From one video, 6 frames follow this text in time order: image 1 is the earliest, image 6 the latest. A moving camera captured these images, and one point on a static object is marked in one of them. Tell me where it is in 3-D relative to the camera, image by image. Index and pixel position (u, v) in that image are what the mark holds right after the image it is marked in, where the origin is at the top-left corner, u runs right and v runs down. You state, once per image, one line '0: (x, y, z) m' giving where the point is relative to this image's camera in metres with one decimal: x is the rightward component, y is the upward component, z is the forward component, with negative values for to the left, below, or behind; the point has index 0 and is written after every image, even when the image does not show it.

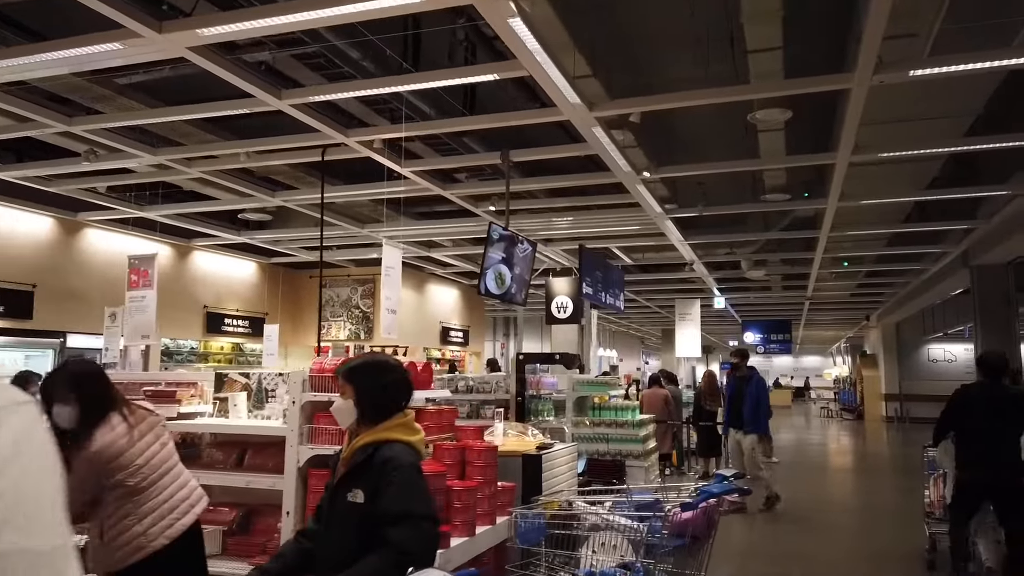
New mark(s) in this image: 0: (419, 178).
0: (-0.9, +1.1, +7.4) m
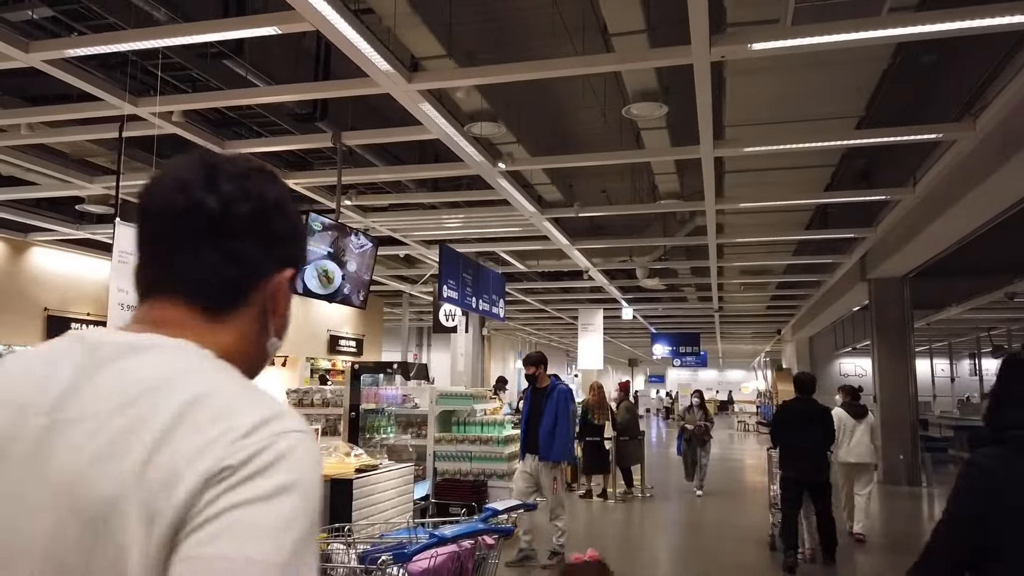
0: (-2.3, +1.1, +6.6) m
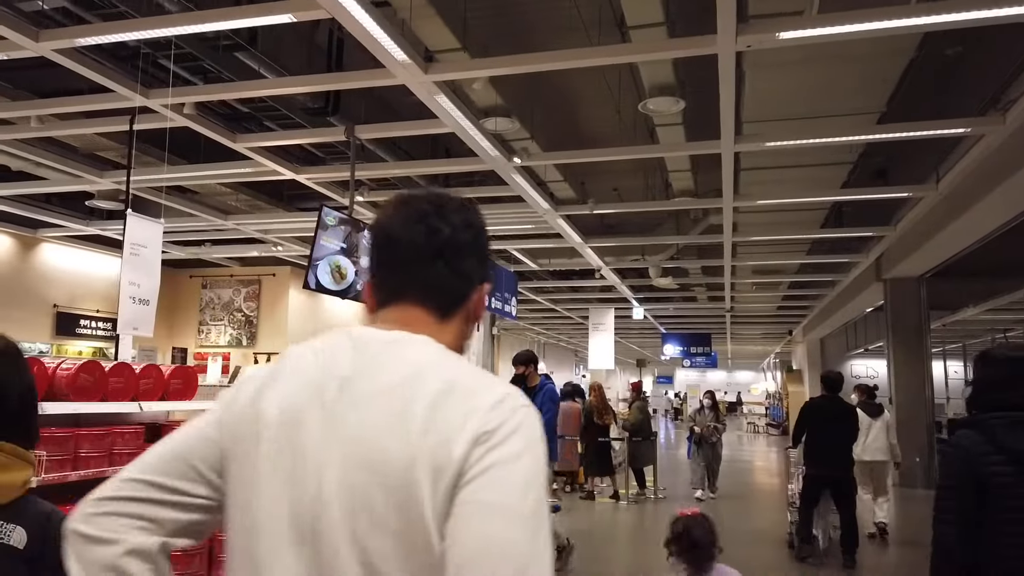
0: (-2.1, +1.1, +6.5) m
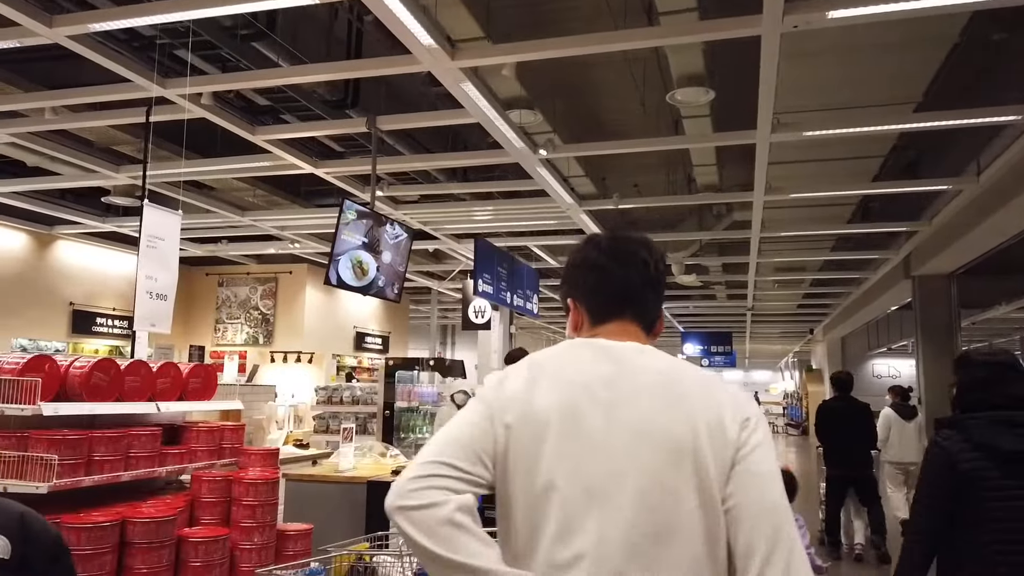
0: (-1.9, +1.1, +6.3) m
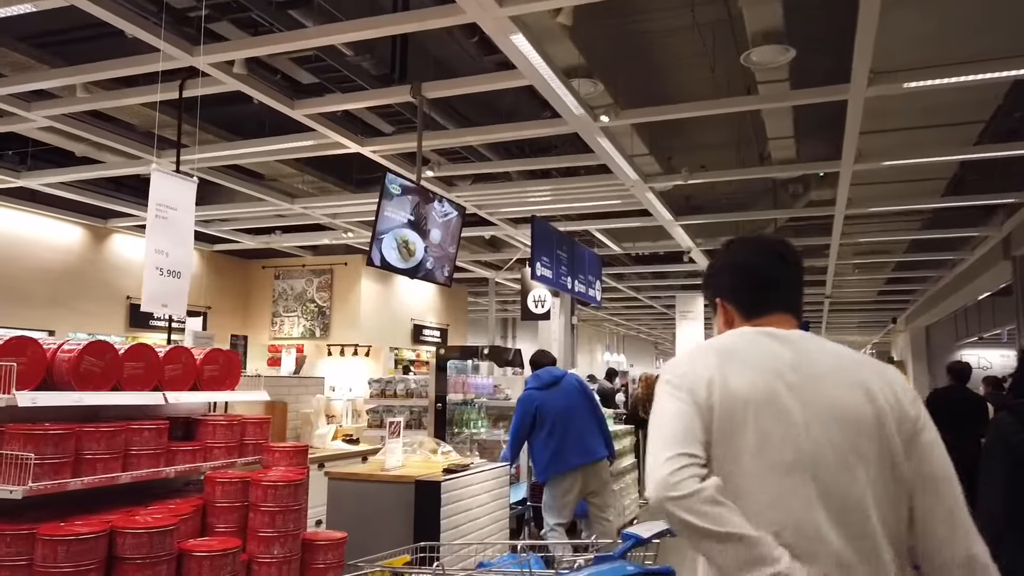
0: (-1.5, +1.2, +5.9) m
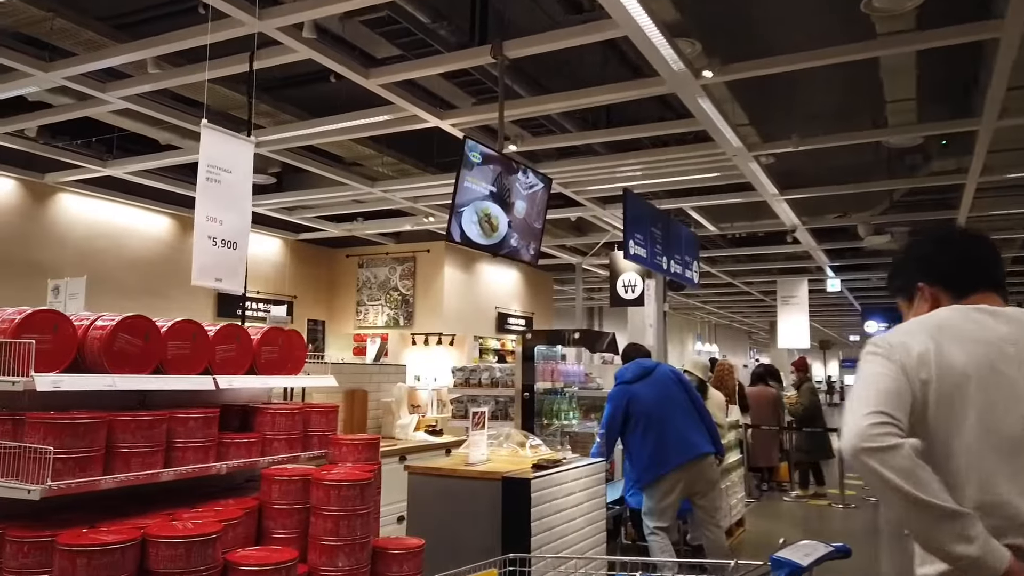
0: (-0.8, +1.4, +5.6) m
